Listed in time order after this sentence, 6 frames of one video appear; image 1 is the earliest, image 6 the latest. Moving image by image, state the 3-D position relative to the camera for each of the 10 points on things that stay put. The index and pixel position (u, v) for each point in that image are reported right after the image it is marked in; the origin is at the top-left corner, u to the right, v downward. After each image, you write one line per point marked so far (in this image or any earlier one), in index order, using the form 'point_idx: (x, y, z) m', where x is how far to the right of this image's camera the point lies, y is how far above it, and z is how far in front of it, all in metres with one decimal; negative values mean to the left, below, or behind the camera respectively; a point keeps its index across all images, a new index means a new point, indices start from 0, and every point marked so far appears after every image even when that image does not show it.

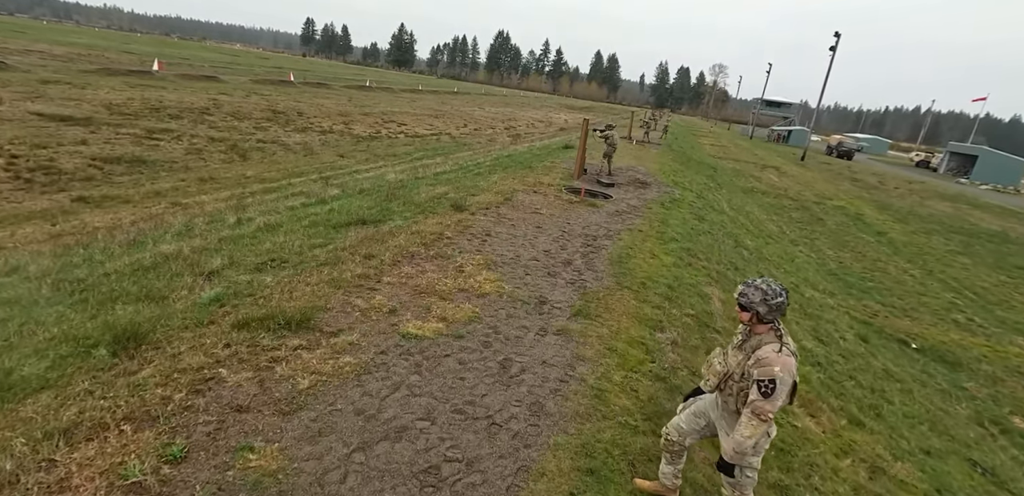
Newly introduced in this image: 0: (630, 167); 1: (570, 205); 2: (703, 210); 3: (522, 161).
0: (+4.2, +2.9, +18.1) m
1: (+1.2, +0.9, +10.9) m
2: (+5.2, +1.0, +13.9) m
3: (+0.3, +2.9, +17.1) m
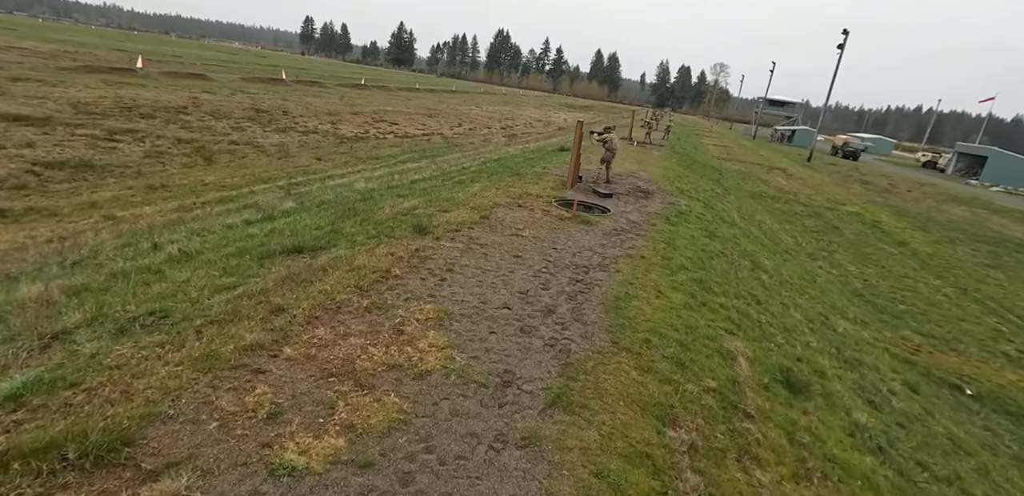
0: (+3.8, +2.4, +16.5) m
1: (+0.8, +0.5, +9.3) m
2: (+4.9, +0.6, +12.3) m
3: (0.0, +2.5, +15.5) m
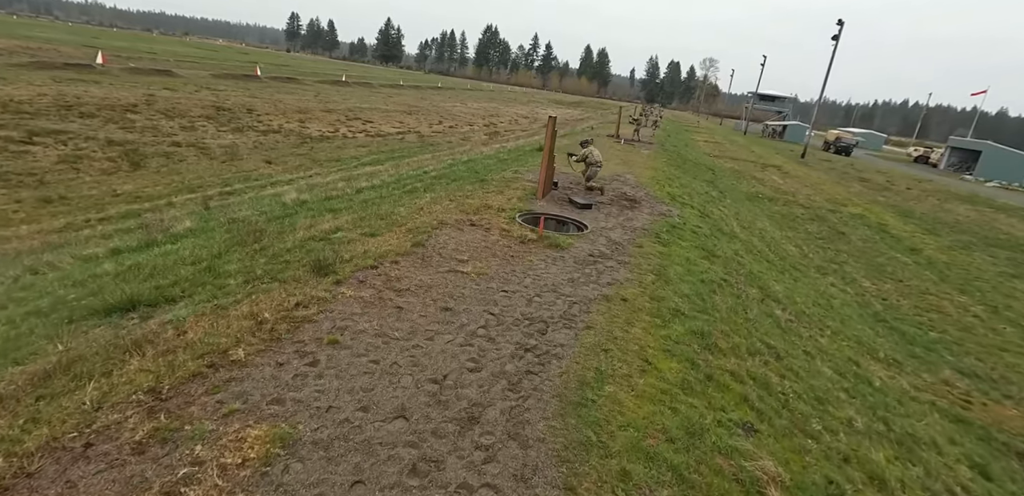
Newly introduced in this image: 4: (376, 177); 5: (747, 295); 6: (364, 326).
0: (+2.9, +2.1, +14.5) m
1: (+0.1, 0.0, +7.3) m
2: (+4.1, +0.2, +10.4) m
3: (-0.9, +2.0, +13.5) m
4: (-3.7, +1.9, +13.9) m
5: (+3.6, -0.7, +7.8) m
6: (-1.3, -0.7, +4.4) m
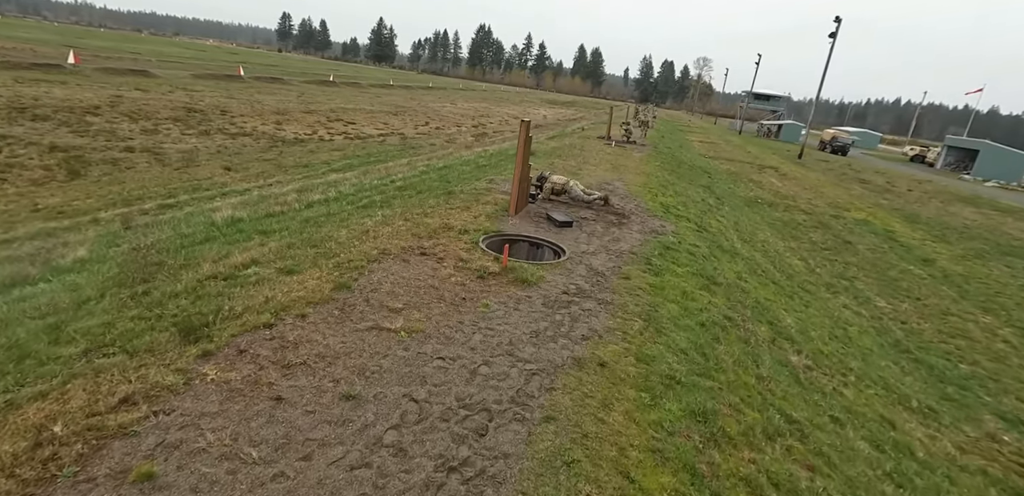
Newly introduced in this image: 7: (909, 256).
0: (+2.3, +1.6, +13.2) m
1: (-0.4, -0.4, +5.9) m
2: (+3.5, -0.2, +9.0) m
3: (-1.5, +1.6, +12.1) m
4: (-4.3, +1.5, +12.4) m
5: (+3.1, -1.1, +6.4) m
6: (-1.8, -1.1, +3.0) m
7: (+13.0, -0.3, +16.6) m
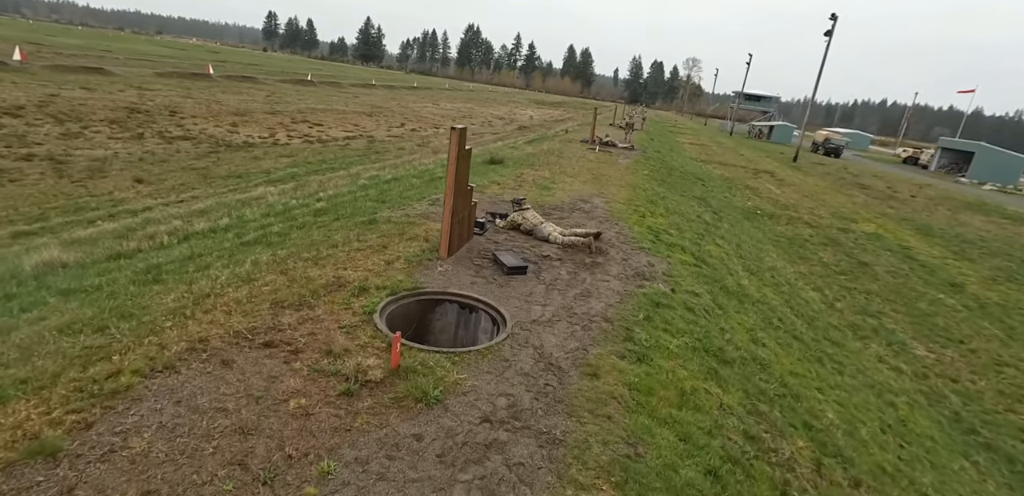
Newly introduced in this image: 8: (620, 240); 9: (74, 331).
0: (+1.4, +1.0, +10.8) m
1: (-1.2, -1.1, +3.4) m
2: (+2.7, -0.9, +6.6) m
3: (-2.4, +0.9, +9.6) m
4: (-5.2, +0.8, +9.9) m
5: (+2.3, -1.8, +4.0) m
6: (-2.5, -1.8, +0.5) m
7: (+12.0, -0.9, +14.4) m
8: (+1.8, +0.1, +8.5) m
9: (-3.6, -0.7, +4.2) m
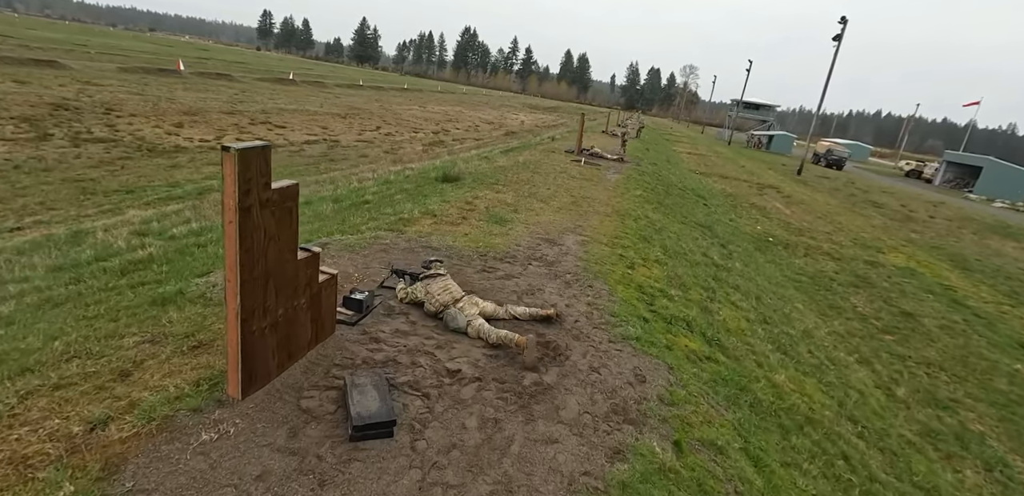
0: (+0.4, 0.0, +7.7) m
1: (-2.1, -1.9, +0.3) m
2: (+1.7, -1.8, +3.5) m
3: (-3.4, 0.0, +6.5) m
4: (-6.2, -0.1, +6.7) m
5: (+1.3, -2.7, +0.9) m
6: (-3.4, -2.6, -2.6) m
7: (+10.9, -2.0, +11.4) m
8: (+0.9, -0.8, +5.4) m
9: (-4.5, -1.5, +1.1) m
